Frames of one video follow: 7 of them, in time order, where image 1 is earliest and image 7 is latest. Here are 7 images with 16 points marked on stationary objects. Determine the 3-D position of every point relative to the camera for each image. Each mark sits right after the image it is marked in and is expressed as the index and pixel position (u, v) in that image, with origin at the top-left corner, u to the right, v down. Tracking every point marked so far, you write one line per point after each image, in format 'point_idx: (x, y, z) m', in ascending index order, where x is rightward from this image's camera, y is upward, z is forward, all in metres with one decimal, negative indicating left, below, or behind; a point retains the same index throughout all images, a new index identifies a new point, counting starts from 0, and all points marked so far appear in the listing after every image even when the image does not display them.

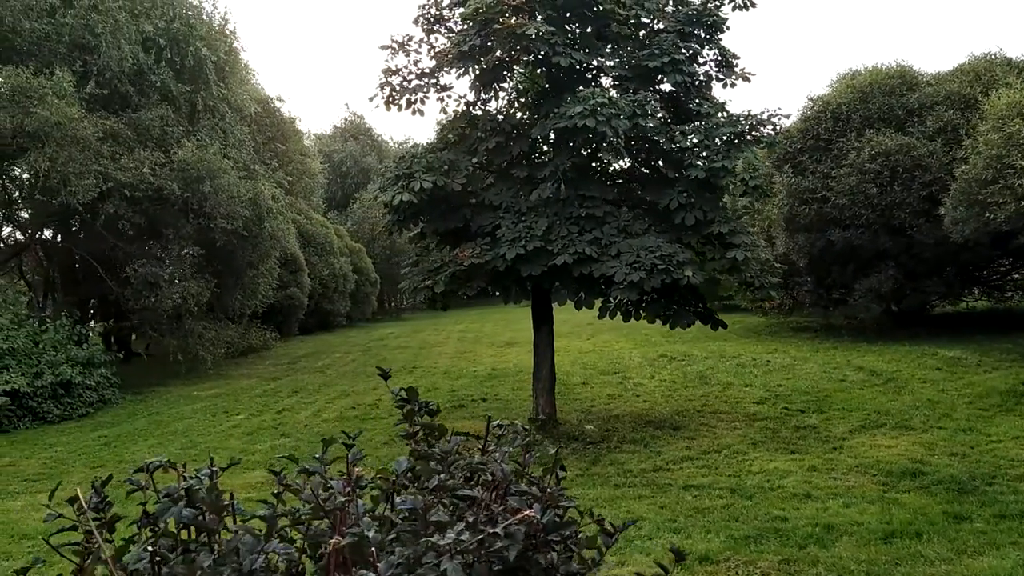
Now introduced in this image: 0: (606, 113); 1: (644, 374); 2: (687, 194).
0: (+0.9, +1.5, +6.4) m
1: (+2.1, -1.3, +11.6) m
2: (+1.6, +0.9, +6.9) m
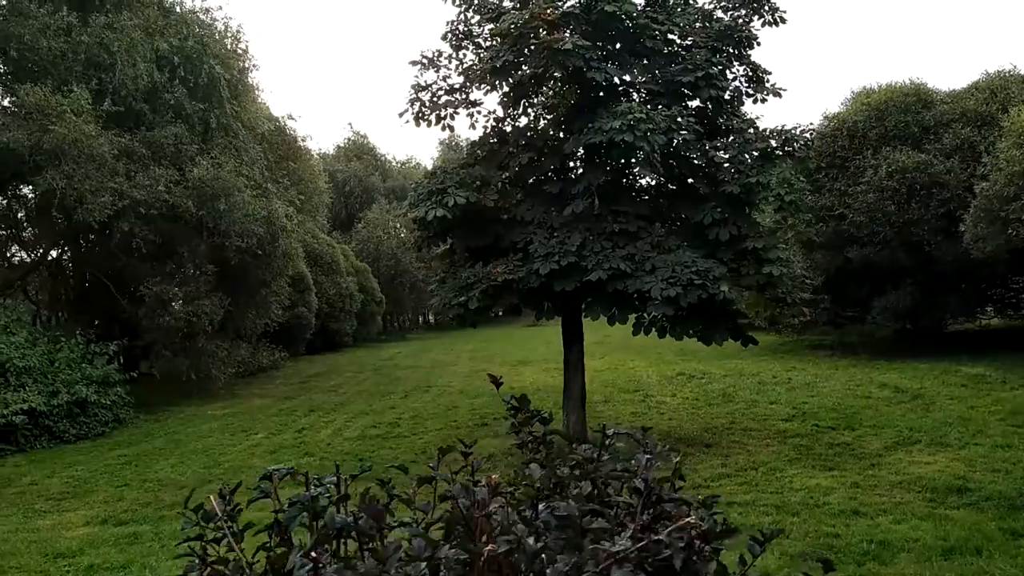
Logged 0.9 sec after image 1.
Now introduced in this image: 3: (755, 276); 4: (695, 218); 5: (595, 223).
0: (+1.2, +1.4, +6.4) m
1: (+2.4, -1.6, +11.5) m
2: (+1.9, +0.7, +6.9) m
3: (+2.2, +0.1, +6.8) m
4: (+1.7, +0.6, +6.8) m
5: (+0.8, +0.6, +7.0) m
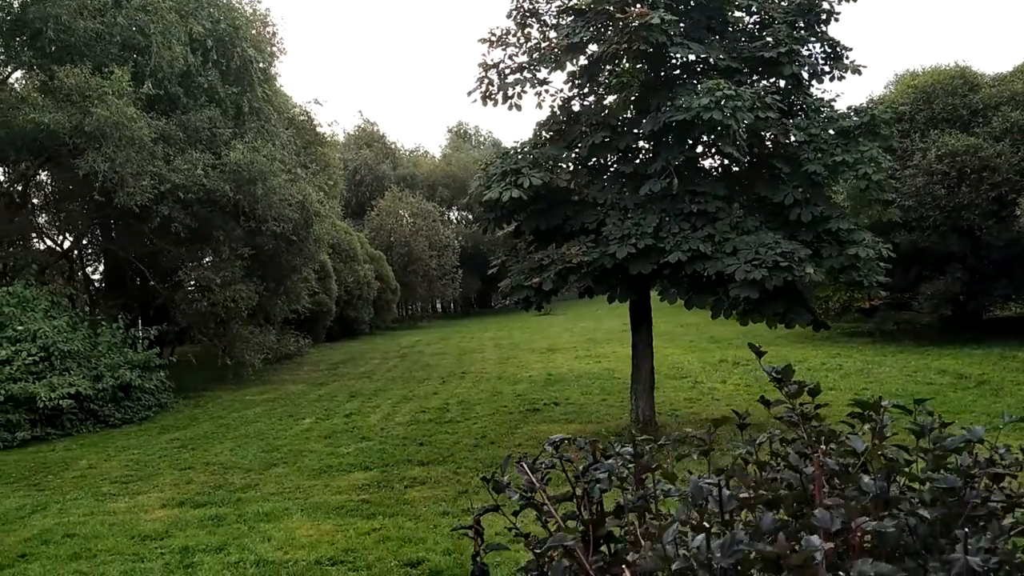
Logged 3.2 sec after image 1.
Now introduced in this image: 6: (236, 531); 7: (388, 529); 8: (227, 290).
0: (+1.8, +1.5, +6.2) m
1: (+3.1, -1.4, +11.4) m
2: (+2.6, +0.9, +6.7) m
3: (+2.9, +0.3, +6.7) m
4: (+2.4, +0.8, +6.7) m
5: (+1.5, +0.8, +6.9) m
6: (-2.0, -1.8, +5.4) m
7: (-0.9, -1.7, +5.2) m
8: (-5.4, 0.0, +14.1) m
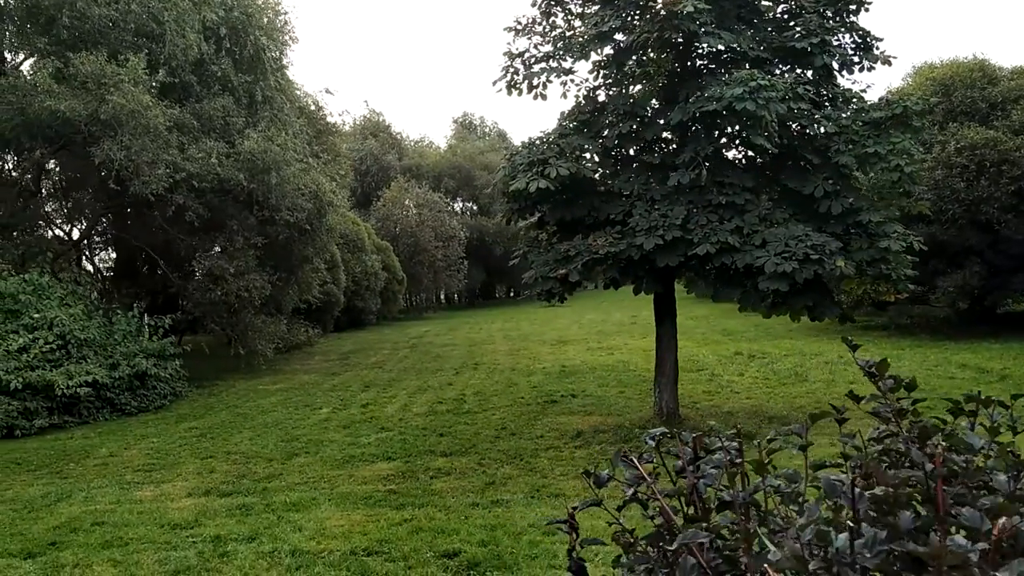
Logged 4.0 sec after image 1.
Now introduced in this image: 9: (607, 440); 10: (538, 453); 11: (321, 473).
0: (+2.1, +1.6, +6.2) m
1: (+3.3, -1.3, +11.4) m
2: (+2.9, +0.9, +6.7) m
3: (+3.1, +0.3, +6.6) m
4: (+2.6, +0.9, +6.7) m
5: (+1.7, +0.9, +6.8) m
6: (-1.8, -1.7, +5.4) m
7: (-0.6, -1.6, +5.2) m
8: (-5.1, +0.2, +14.1) m
9: (+0.9, -1.5, +7.2) m
10: (+0.3, -1.5, +7.0) m
11: (-1.8, -1.7, +6.9) m
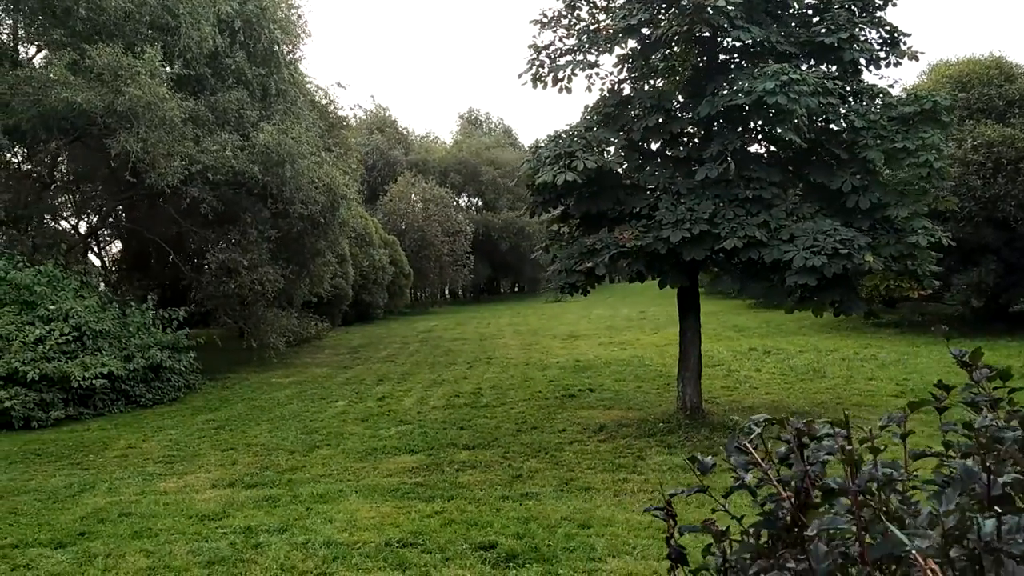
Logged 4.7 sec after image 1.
0: (+2.3, +1.6, +6.1) m
1: (+3.6, -1.2, +11.3) m
2: (+3.1, +1.0, +6.6) m
3: (+3.4, +0.4, +6.6) m
4: (+2.8, +0.9, +6.6) m
5: (+1.9, +0.9, +6.8) m
6: (-1.6, -1.6, +5.4) m
7: (-0.4, -1.5, +5.2) m
8: (-4.8, +0.3, +14.0) m
9: (+1.1, -1.4, +7.2) m
10: (+0.5, -1.5, +7.0) m
11: (-1.5, -1.6, +6.9) m
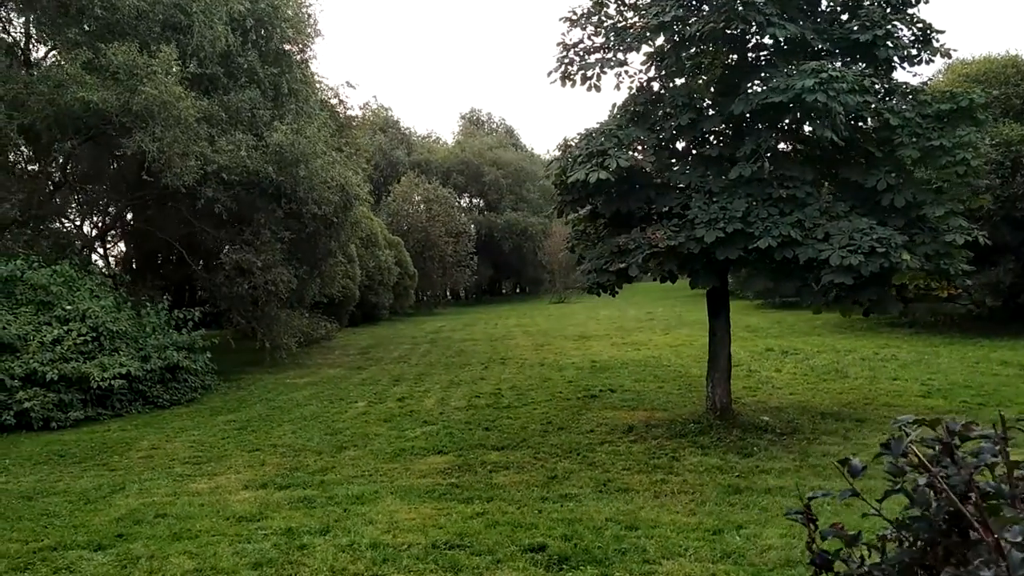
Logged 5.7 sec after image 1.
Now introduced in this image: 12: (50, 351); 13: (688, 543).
0: (+2.6, +1.6, +6.1) m
1: (+3.9, -1.2, +11.3) m
2: (+3.4, +1.0, +6.6) m
3: (+3.7, +0.4, +6.5) m
4: (+3.1, +0.9, +6.6) m
5: (+2.2, +0.9, +6.7) m
6: (-1.3, -1.6, +5.3) m
7: (-0.1, -1.5, +5.1) m
8: (-4.6, +0.3, +14.0) m
9: (+1.4, -1.4, +7.2) m
10: (+0.8, -1.5, +6.9) m
11: (-1.2, -1.6, +6.8) m
12: (-6.4, -0.9, +10.4) m
13: (+1.0, -1.5, +4.3) m
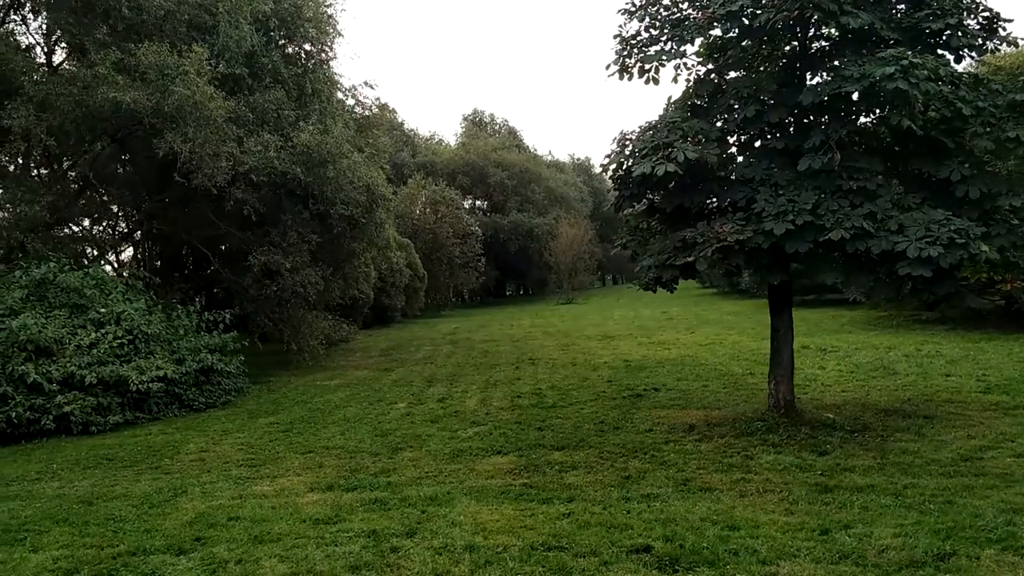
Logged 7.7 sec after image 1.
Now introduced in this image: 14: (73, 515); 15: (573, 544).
0: (+3.2, +1.7, +6.0) m
1: (+4.4, -1.1, +11.2) m
2: (+3.9, +1.1, +6.5) m
3: (+4.2, +0.4, +6.4) m
4: (+3.7, +1.0, +6.4) m
5: (+2.8, +1.0, +6.6) m
6: (-0.7, -1.6, +5.2) m
7: (+0.4, -1.5, +5.0) m
8: (-4.0, +0.3, +13.9) m
9: (+2.0, -1.4, +7.0) m
10: (+1.3, -1.4, +6.8) m
11: (-0.7, -1.6, +6.7) m
12: (-5.8, -0.9, +10.3) m
13: (+1.6, -1.4, +4.2) m
14: (-3.4, -1.8, +5.9) m
15: (+0.4, -1.5, +4.4) m
